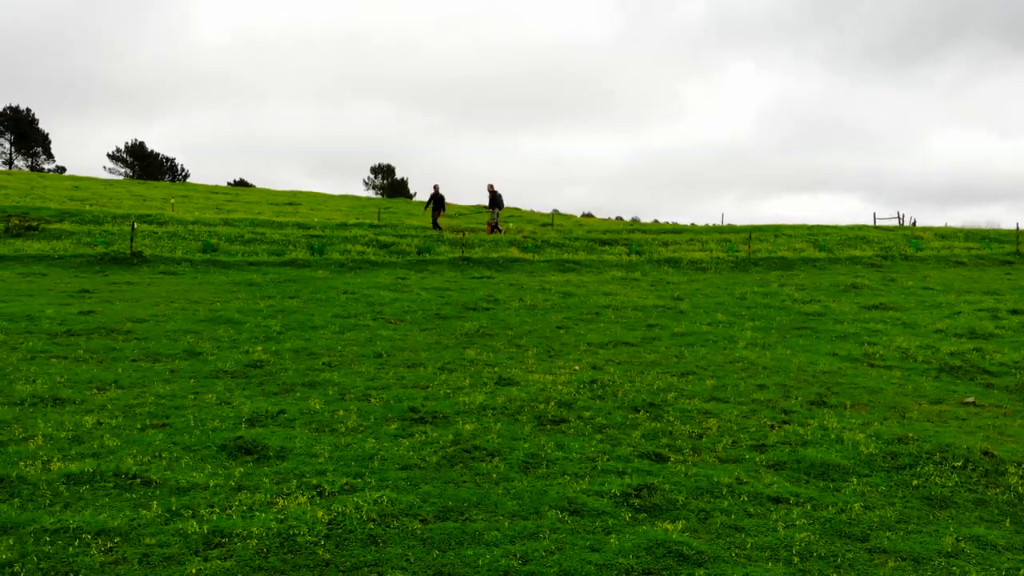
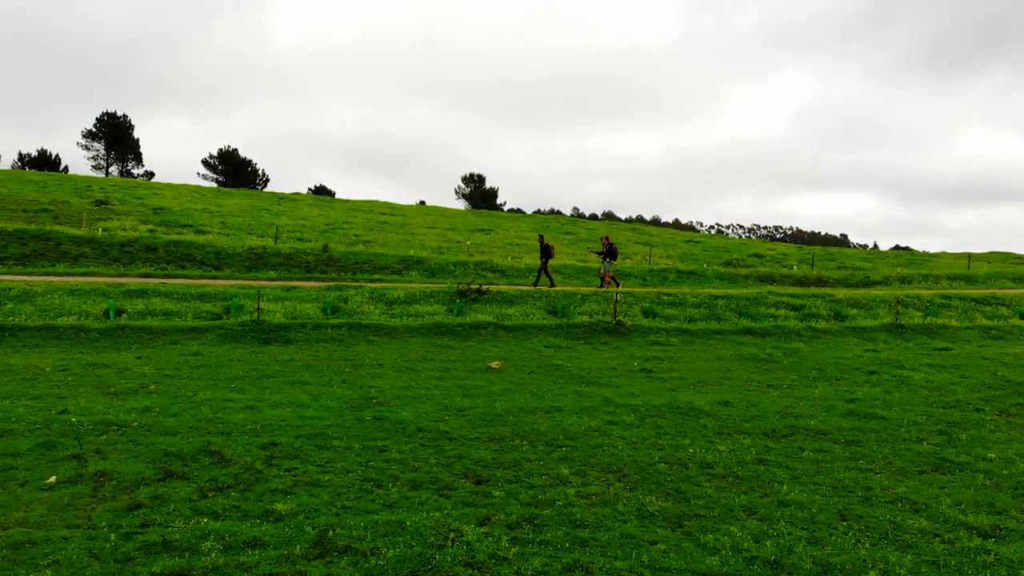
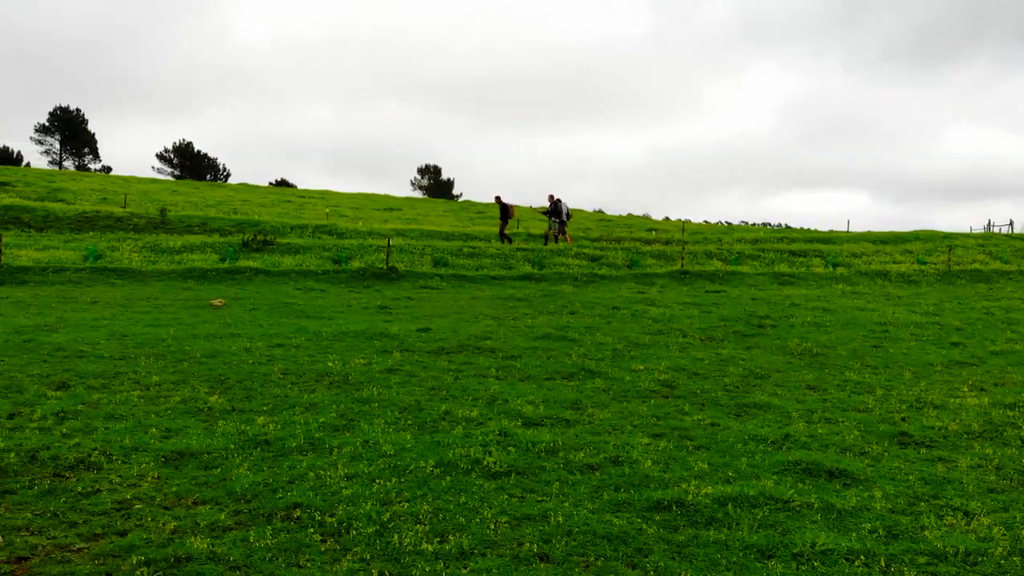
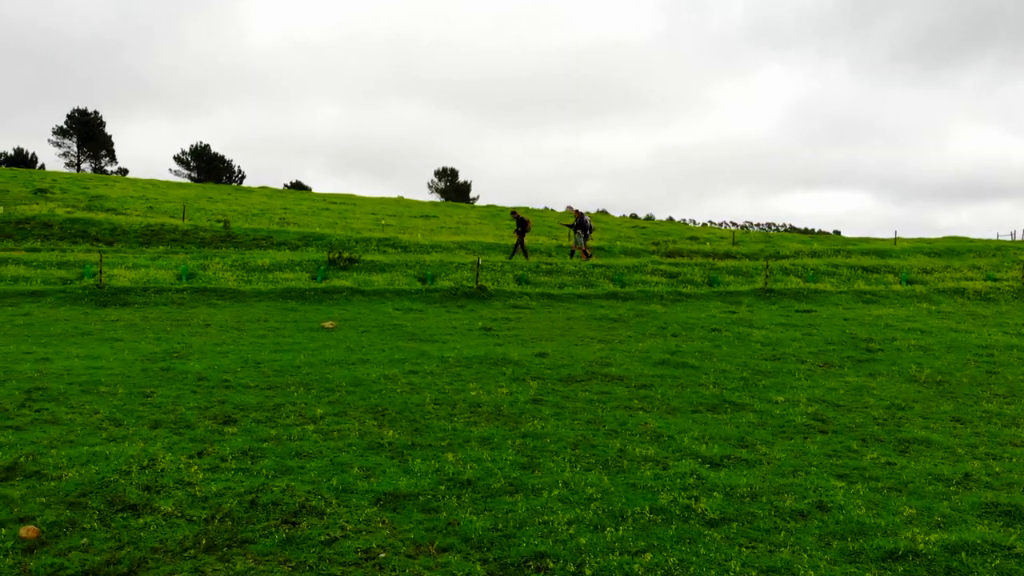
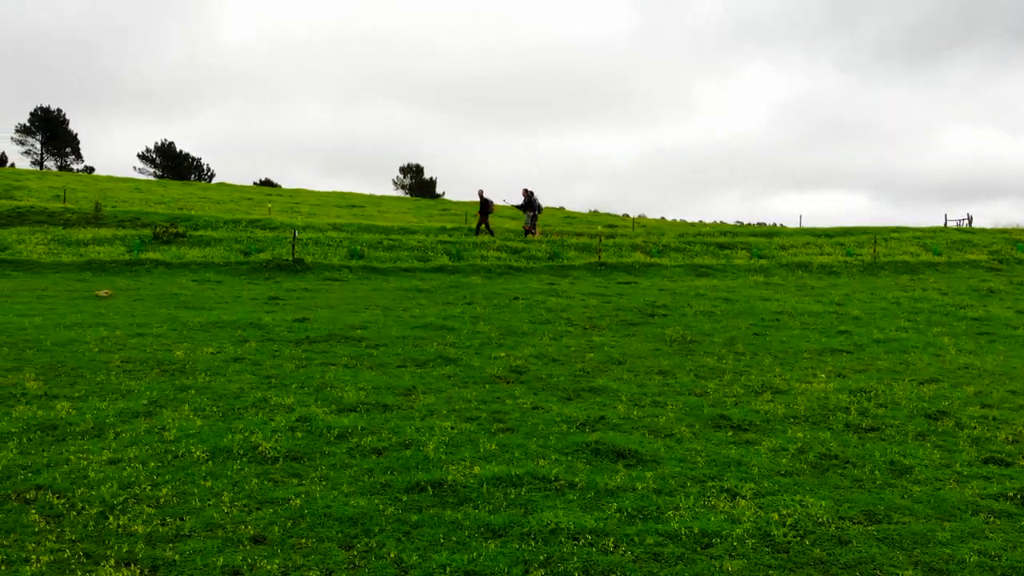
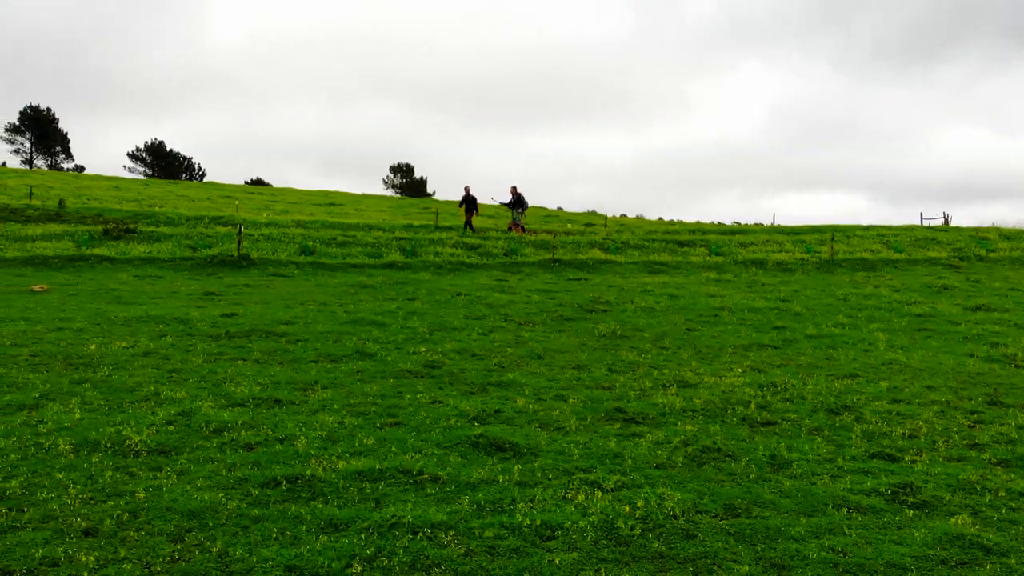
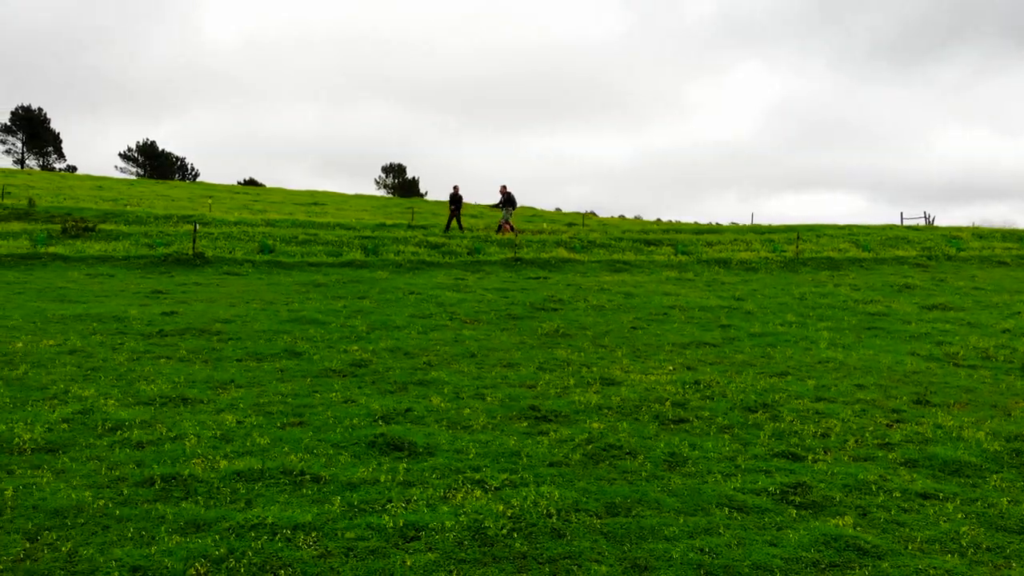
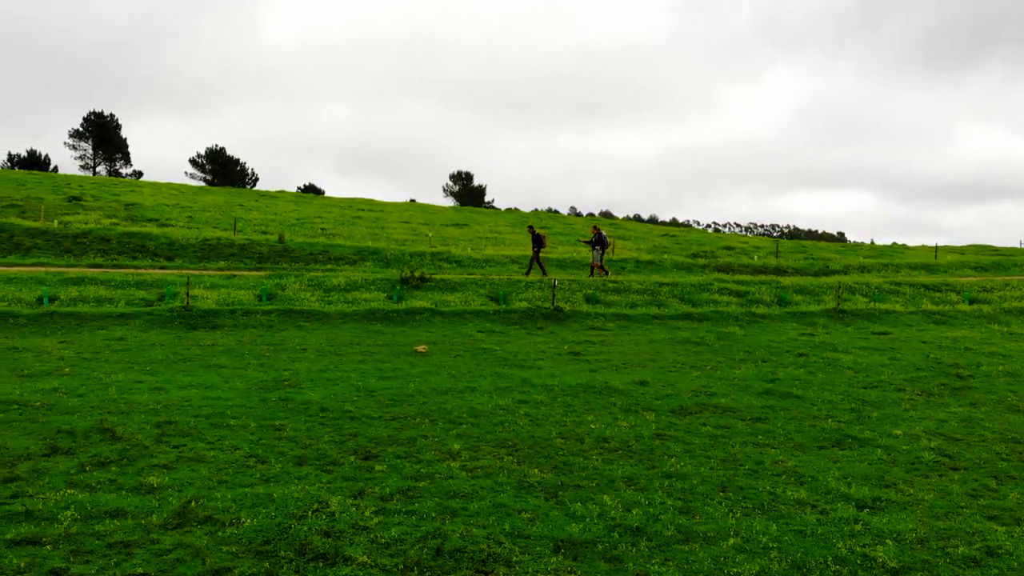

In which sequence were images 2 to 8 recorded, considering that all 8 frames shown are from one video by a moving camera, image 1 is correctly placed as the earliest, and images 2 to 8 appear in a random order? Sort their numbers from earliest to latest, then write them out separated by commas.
7, 6, 5, 3, 4, 8, 2
